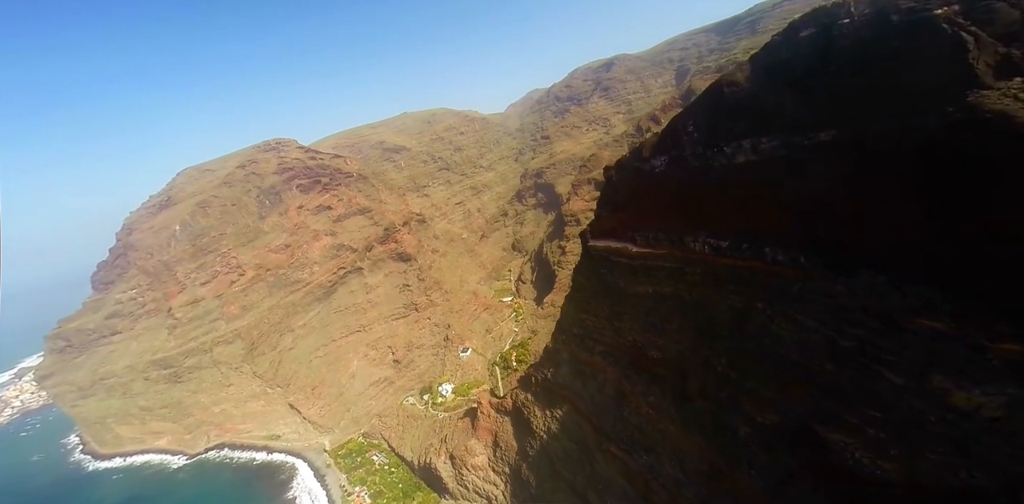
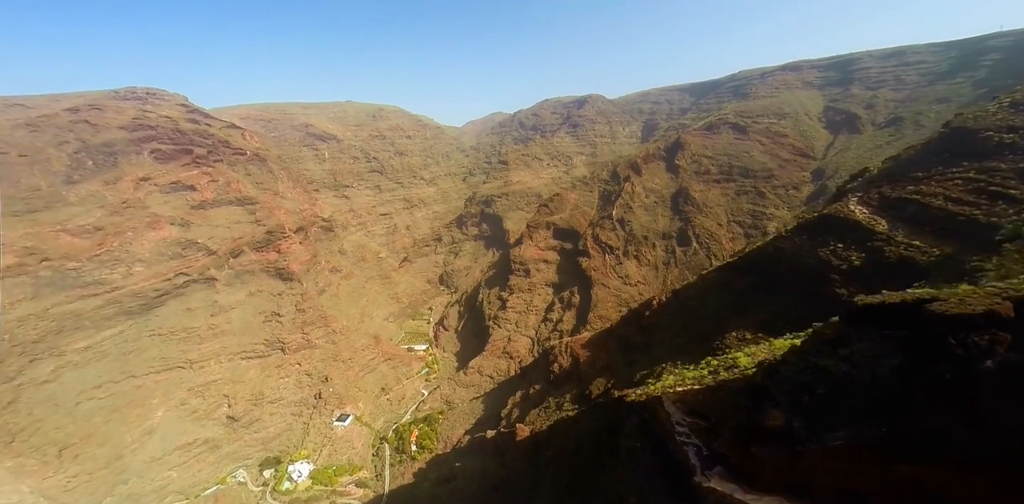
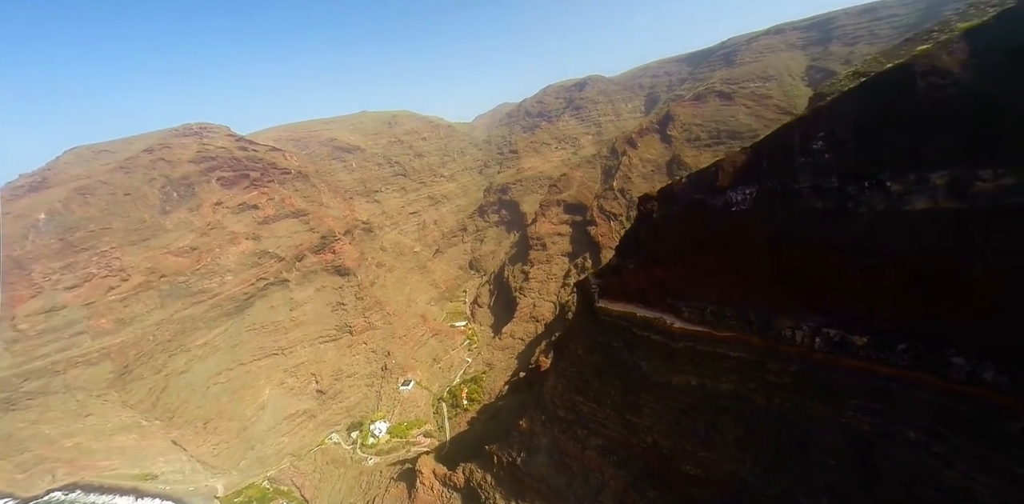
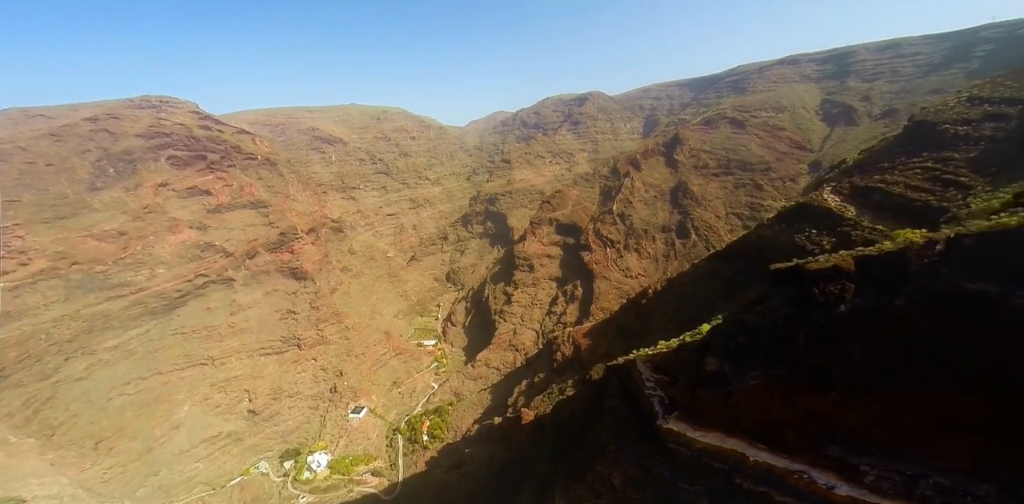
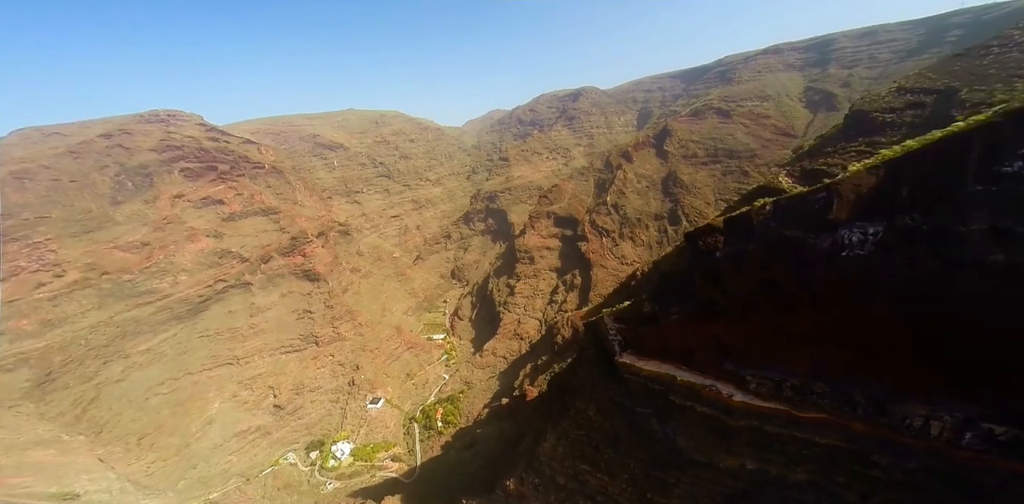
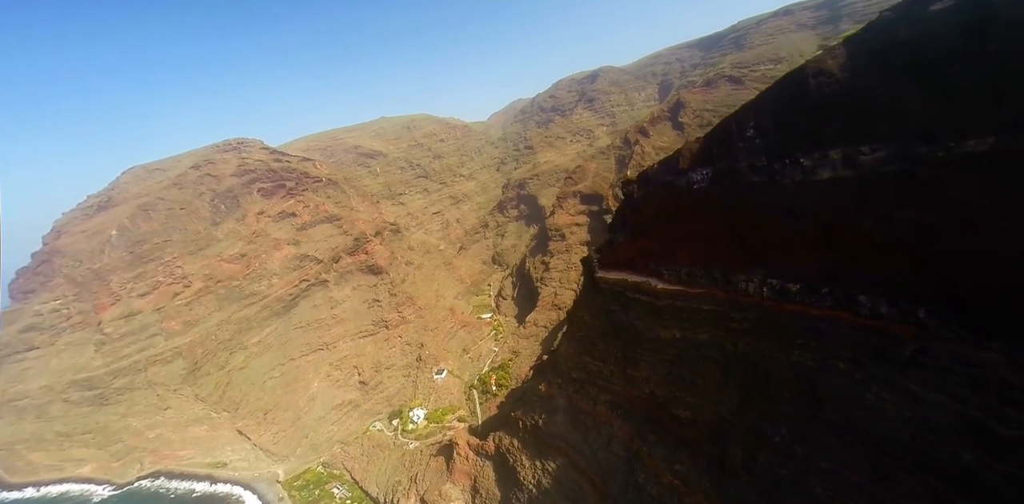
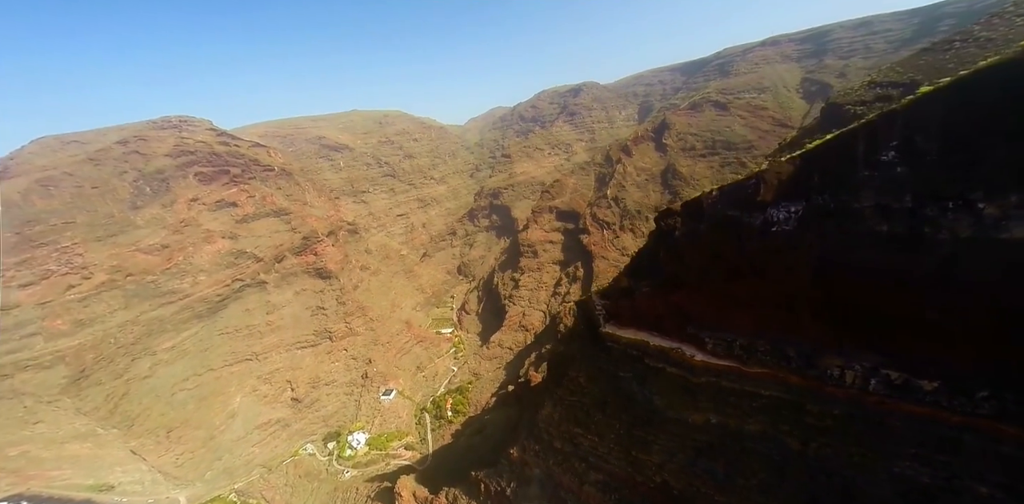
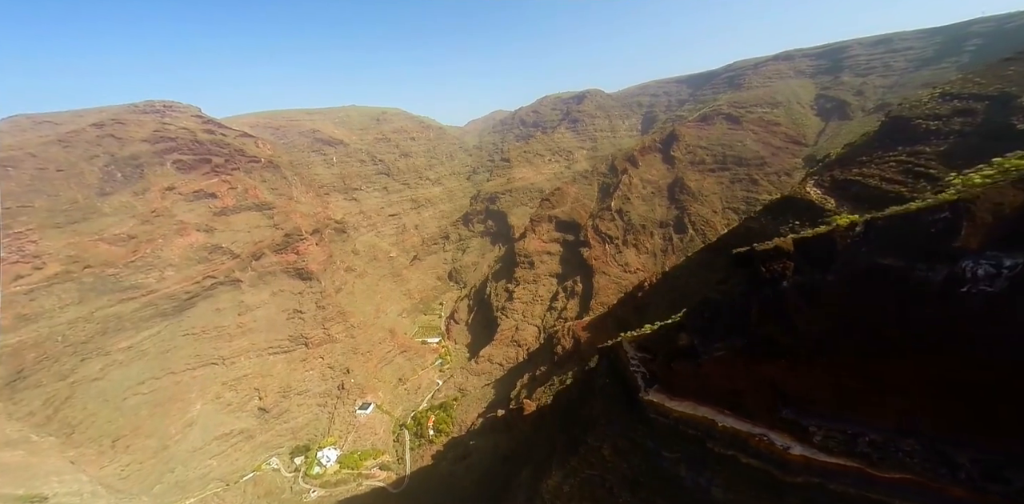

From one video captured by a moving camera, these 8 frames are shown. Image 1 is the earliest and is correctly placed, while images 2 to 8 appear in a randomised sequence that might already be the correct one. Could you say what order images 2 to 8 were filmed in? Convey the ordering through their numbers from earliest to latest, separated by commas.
6, 3, 7, 5, 8, 4, 2
